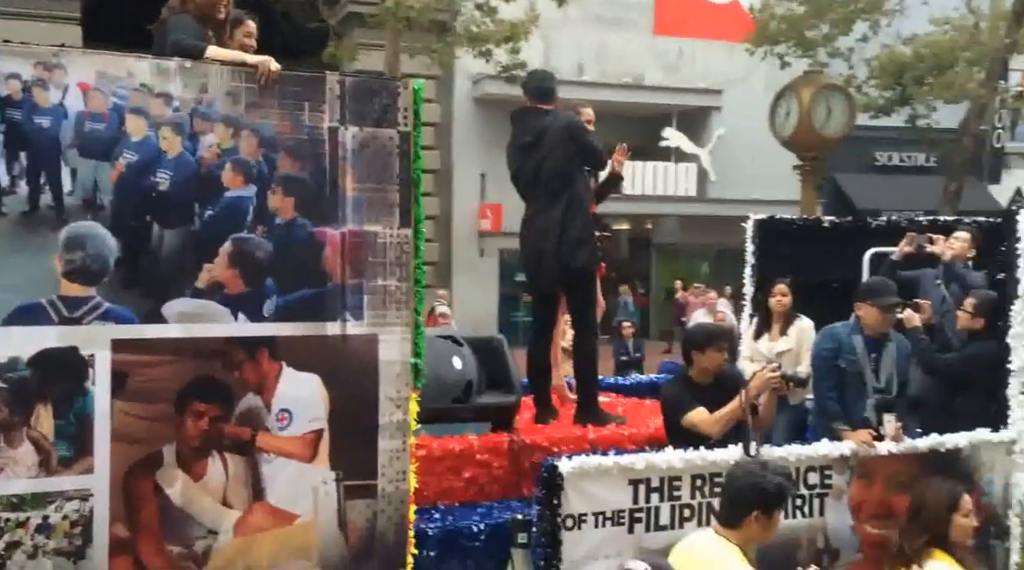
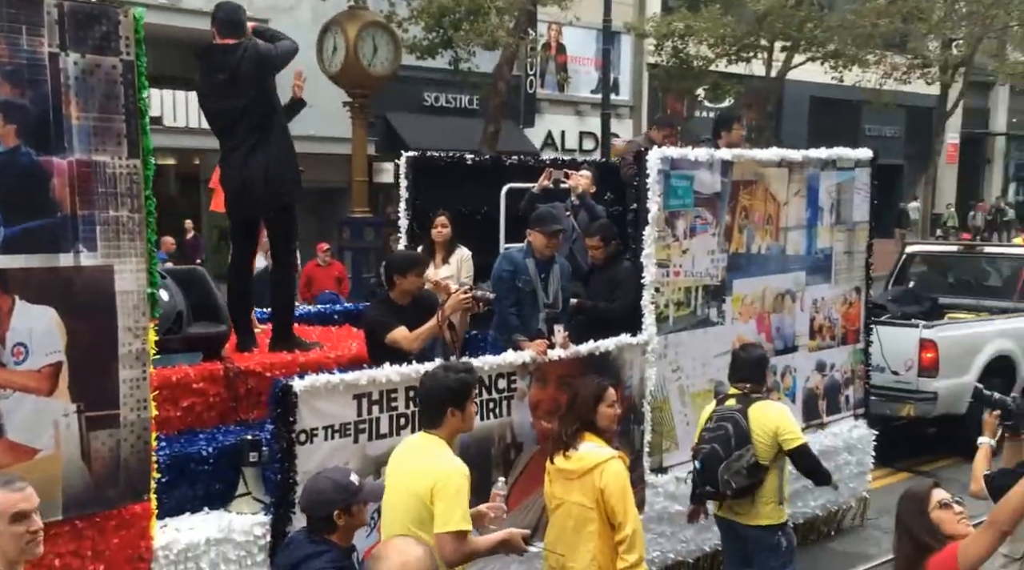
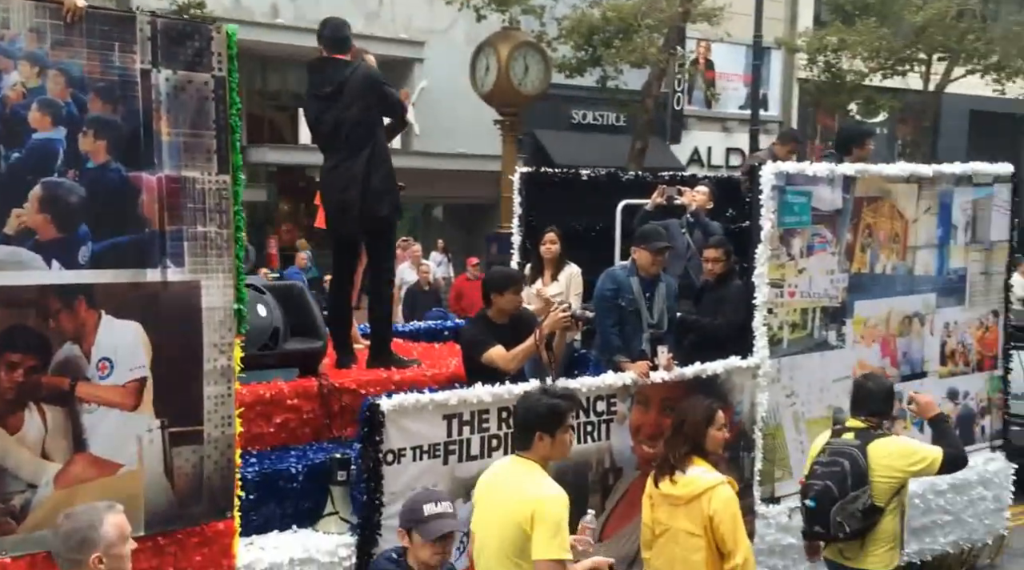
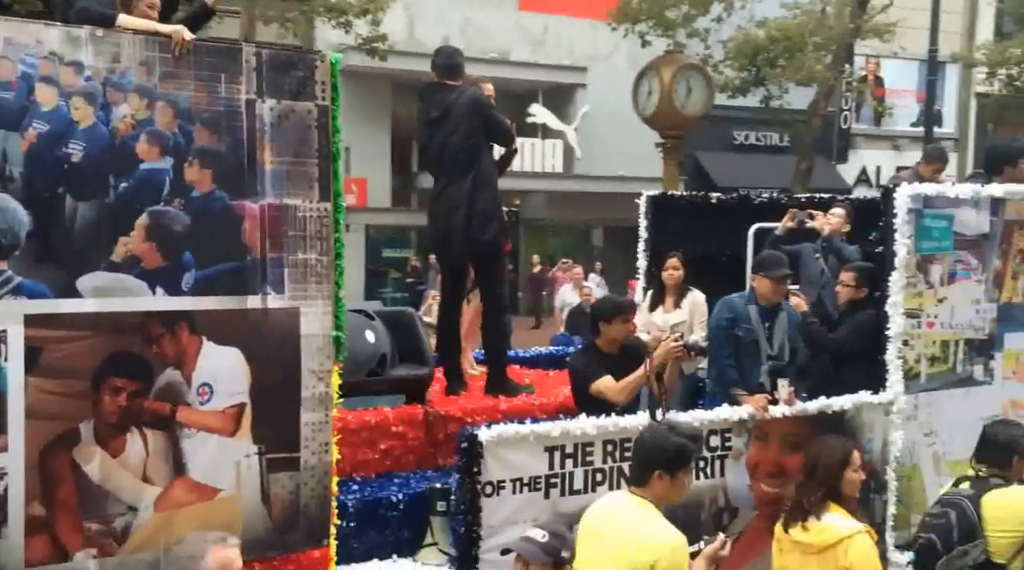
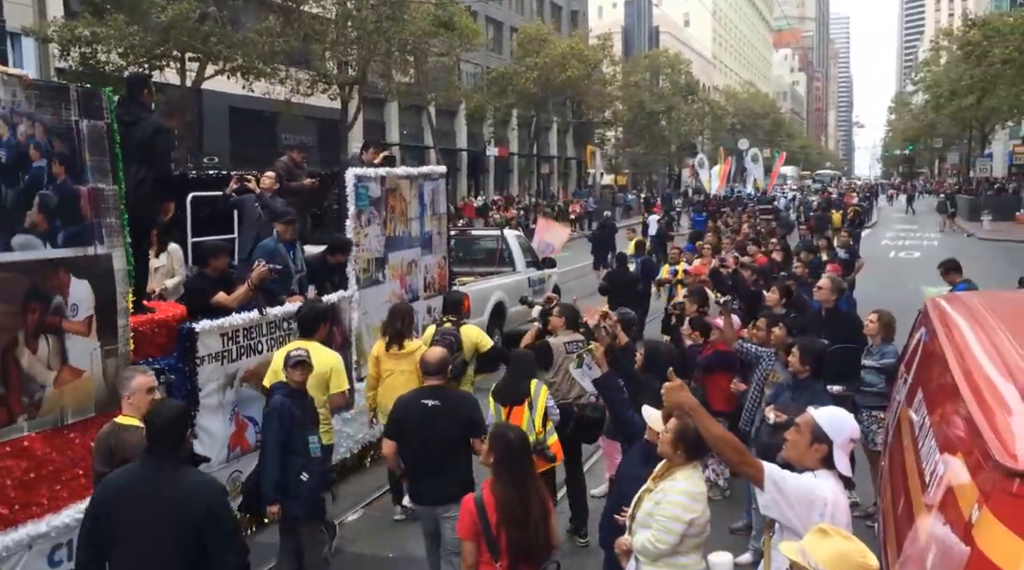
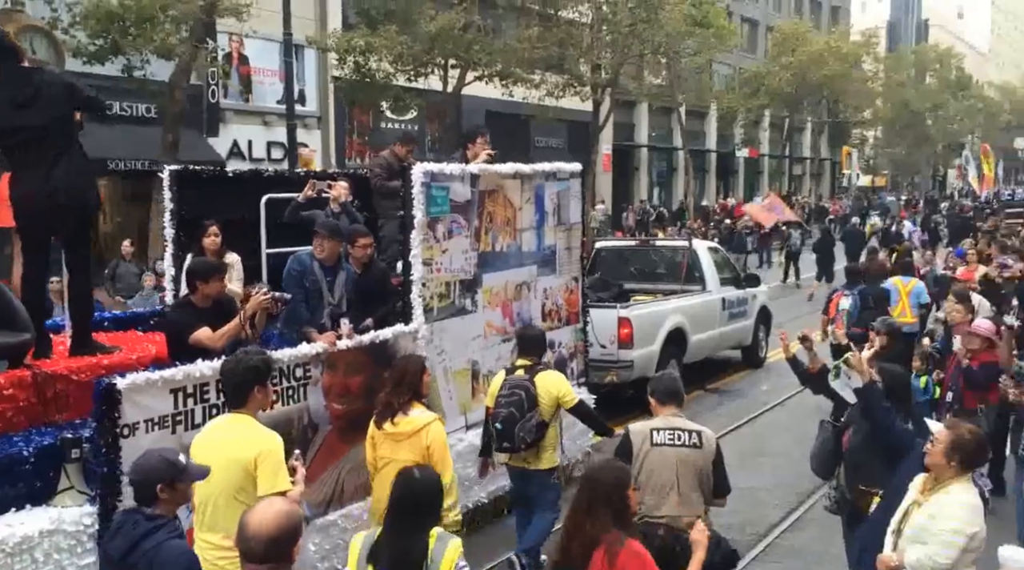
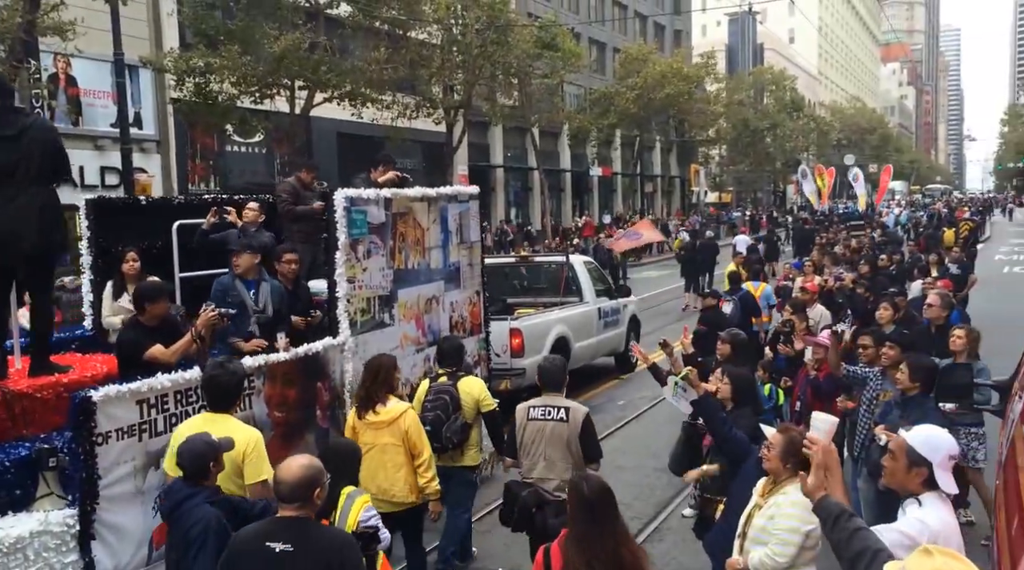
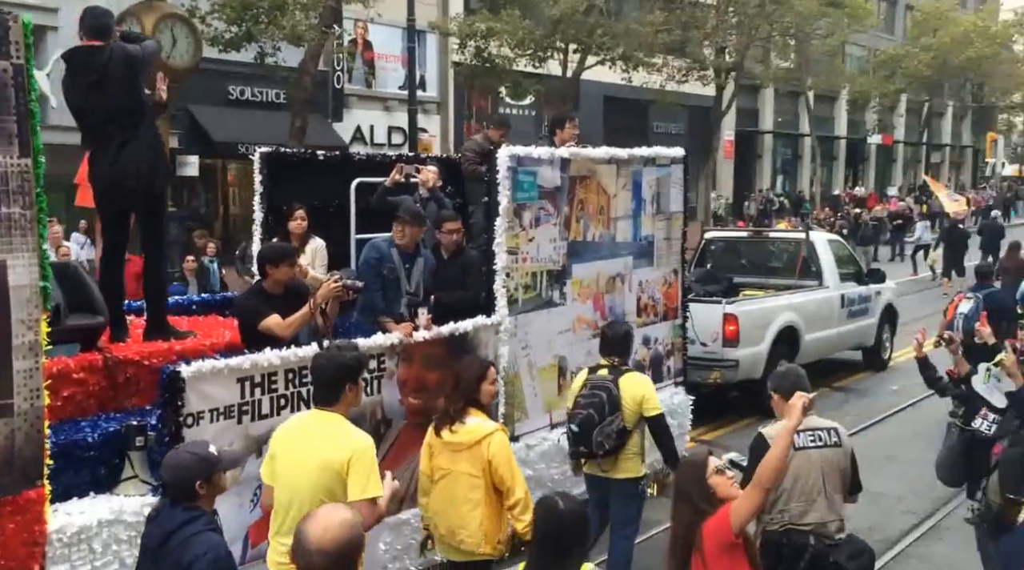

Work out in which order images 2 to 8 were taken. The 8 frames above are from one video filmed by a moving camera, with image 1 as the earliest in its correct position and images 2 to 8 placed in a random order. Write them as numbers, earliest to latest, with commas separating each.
4, 3, 2, 8, 6, 7, 5
